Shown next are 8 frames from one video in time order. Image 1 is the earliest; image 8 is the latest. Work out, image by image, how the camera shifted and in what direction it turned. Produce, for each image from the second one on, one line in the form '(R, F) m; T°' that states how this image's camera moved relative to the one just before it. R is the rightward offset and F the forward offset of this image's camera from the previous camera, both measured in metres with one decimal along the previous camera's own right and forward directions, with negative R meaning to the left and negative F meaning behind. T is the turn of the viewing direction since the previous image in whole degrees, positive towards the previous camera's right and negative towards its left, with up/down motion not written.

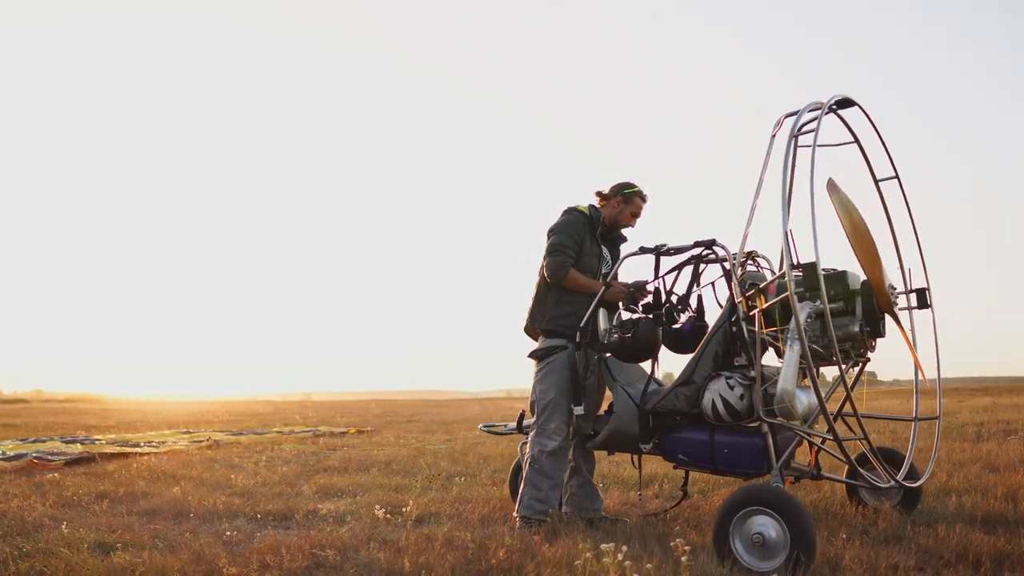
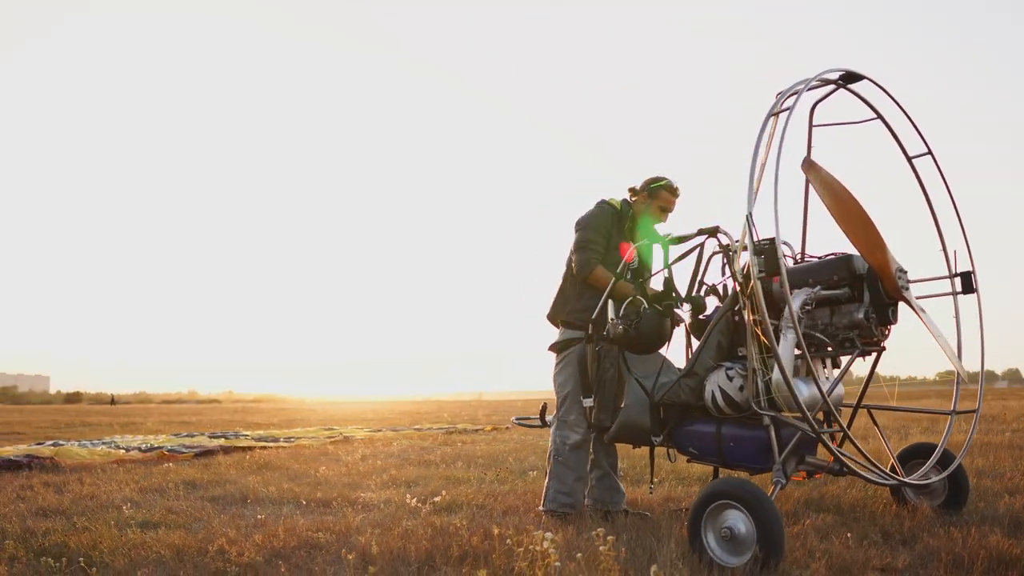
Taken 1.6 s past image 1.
(+0.9, 0.0) m; -9°
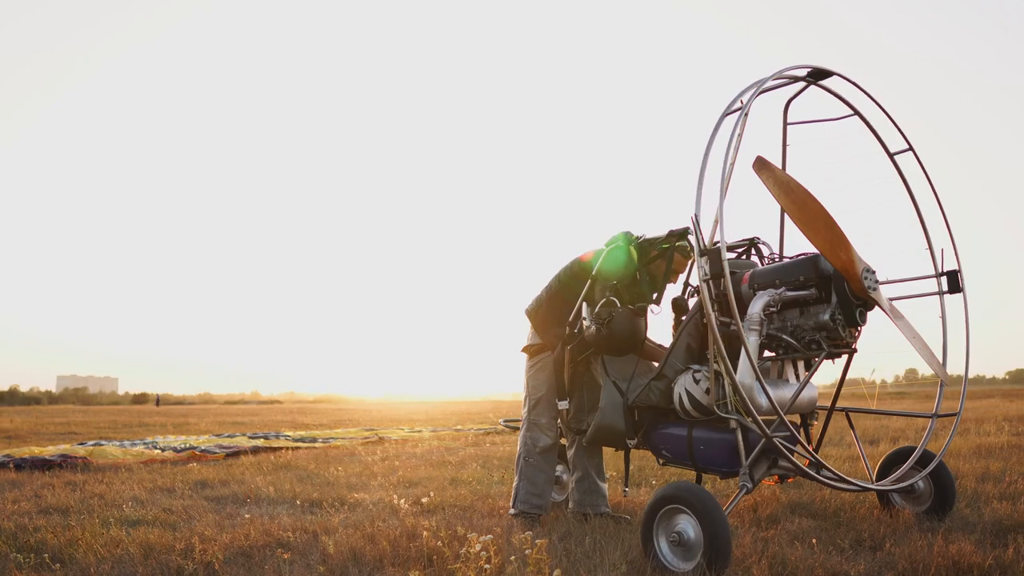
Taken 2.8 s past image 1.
(+0.5, 0.0) m; -3°
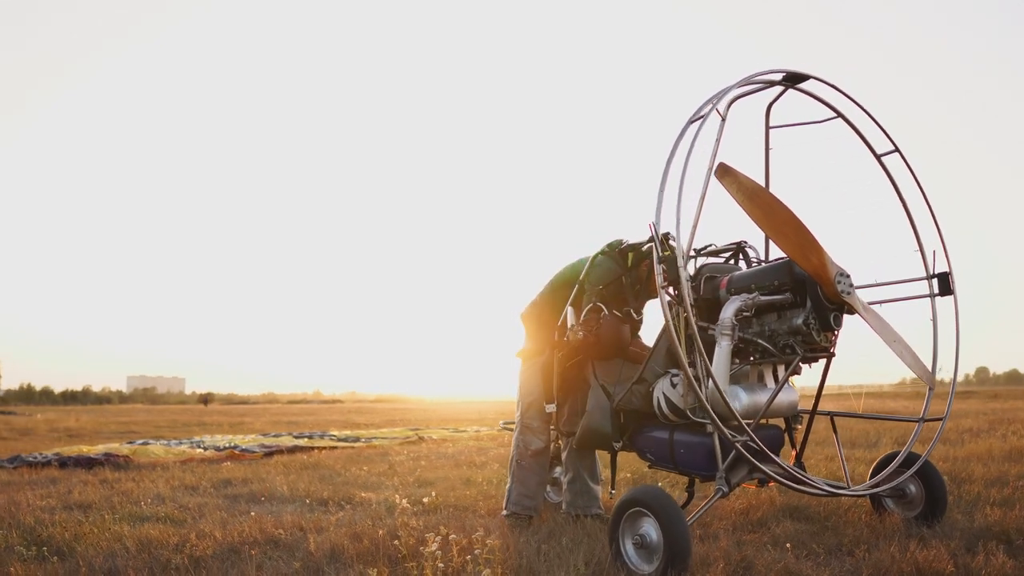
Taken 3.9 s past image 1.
(+0.5, -0.1) m; -3°
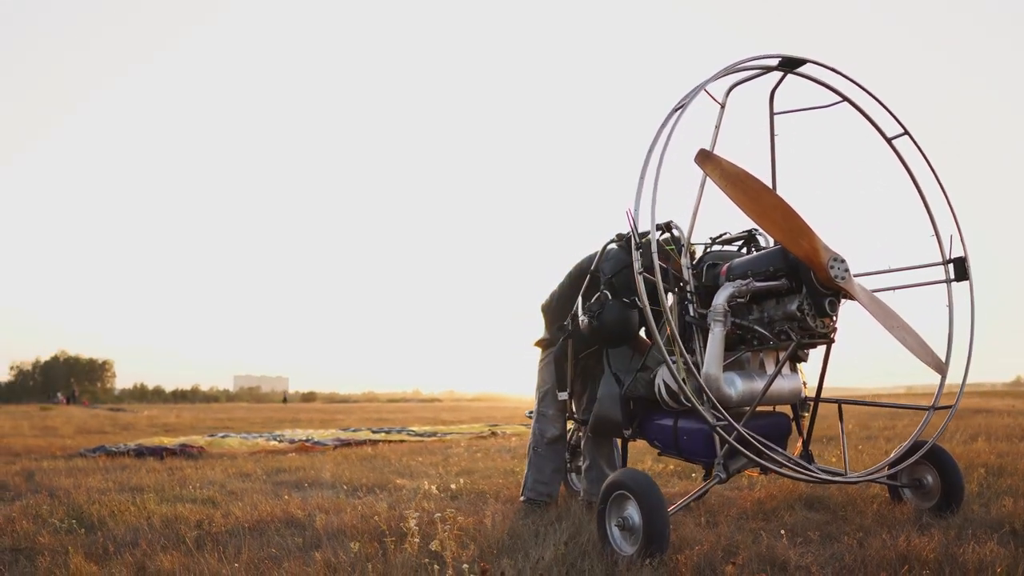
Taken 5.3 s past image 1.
(+0.5, -0.1) m; -6°
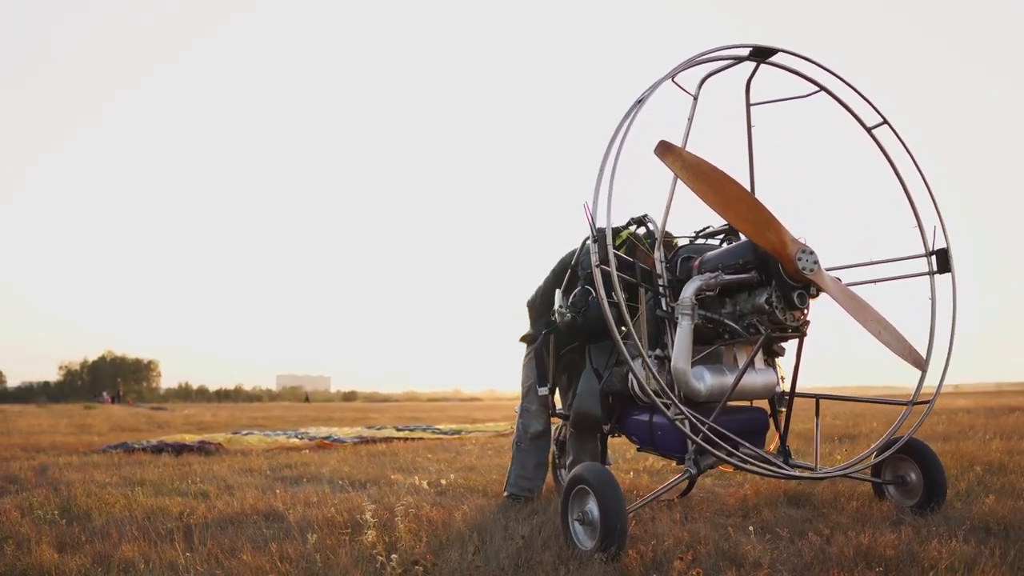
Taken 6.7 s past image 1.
(+0.4, 0.0) m; -2°
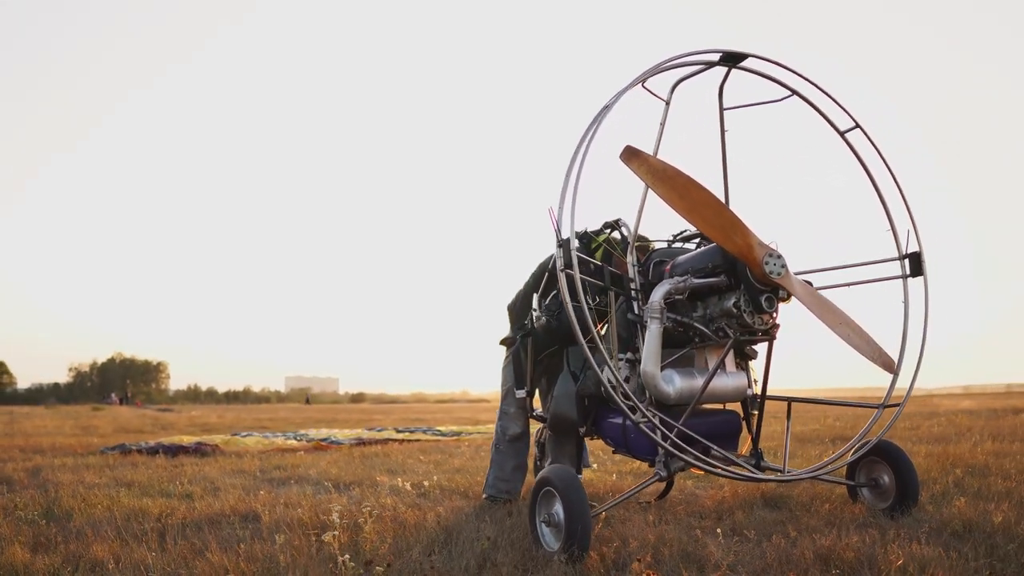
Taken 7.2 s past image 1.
(+0.2, 0.0) m; 0°
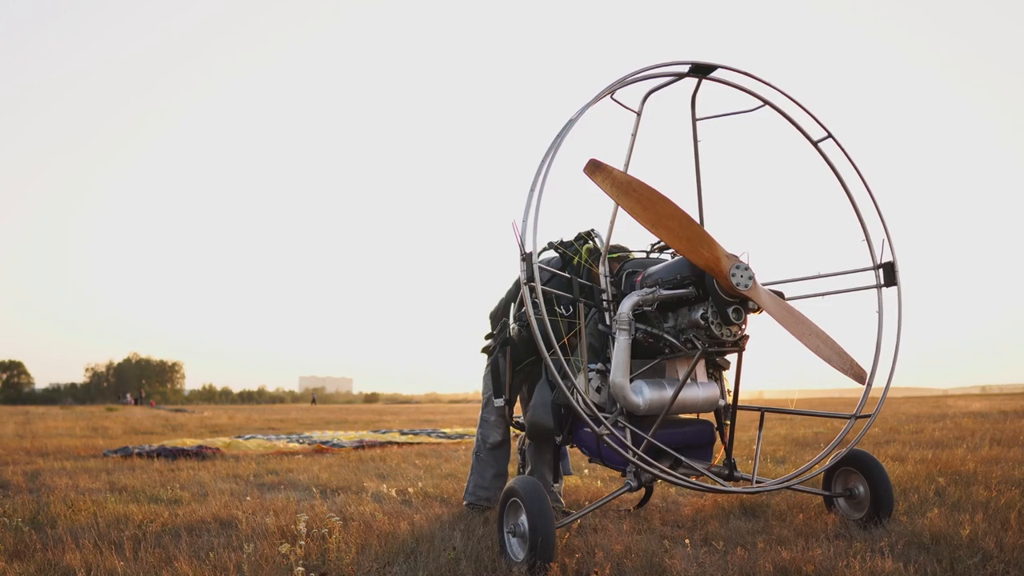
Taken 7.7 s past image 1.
(+0.3, 0.0) m; -1°
